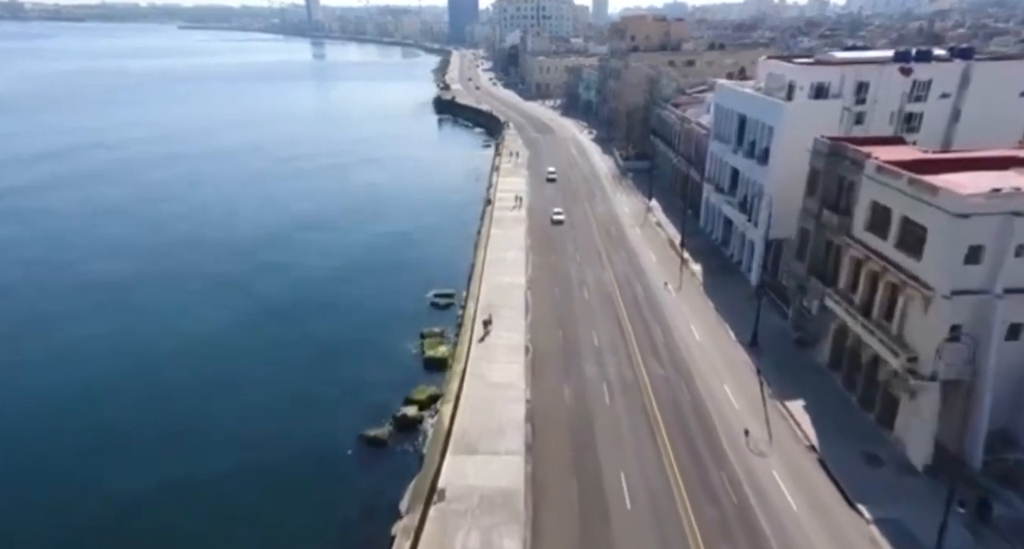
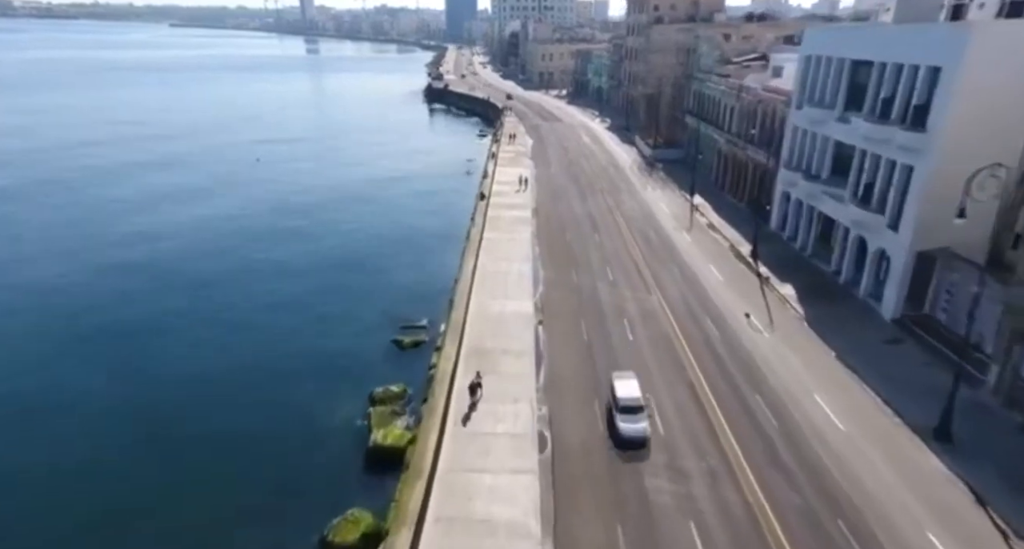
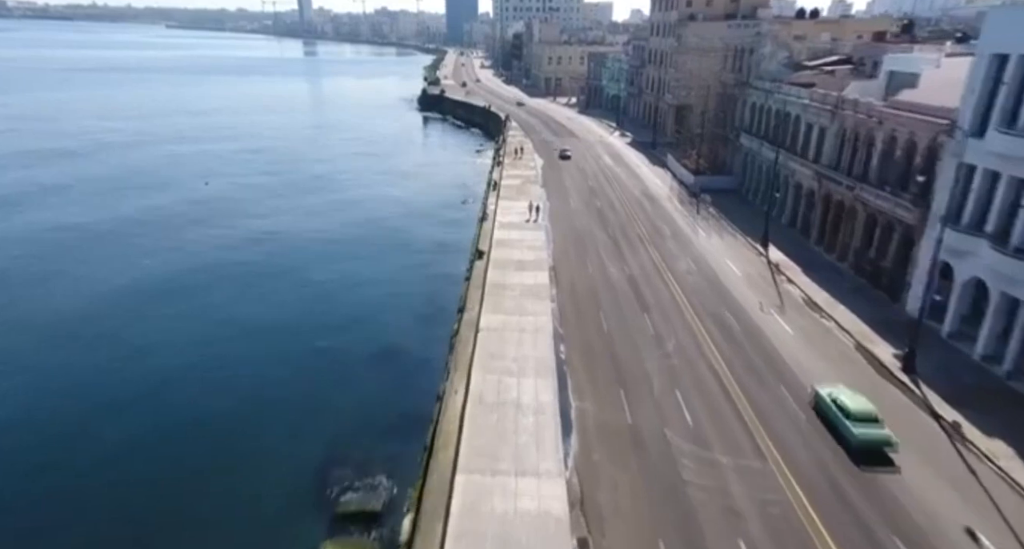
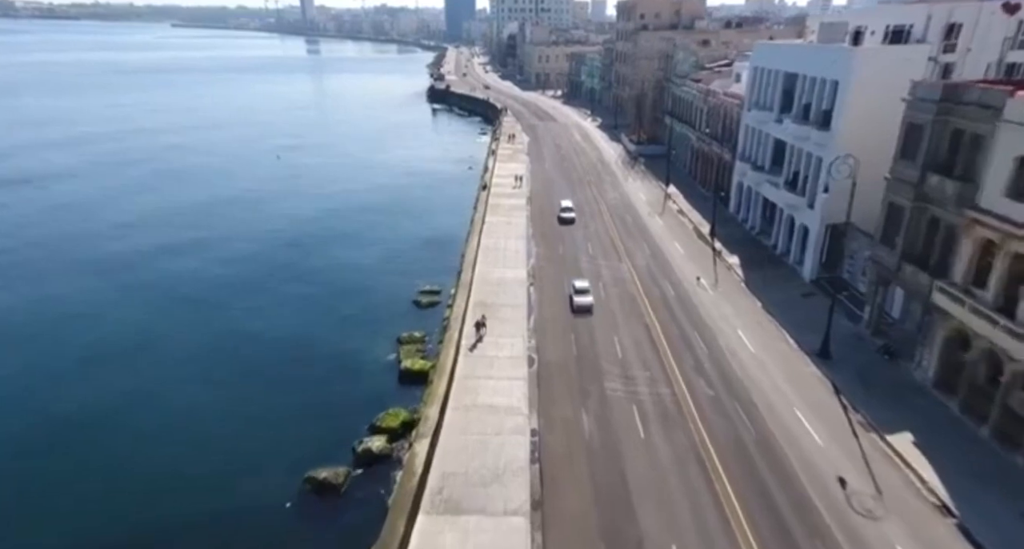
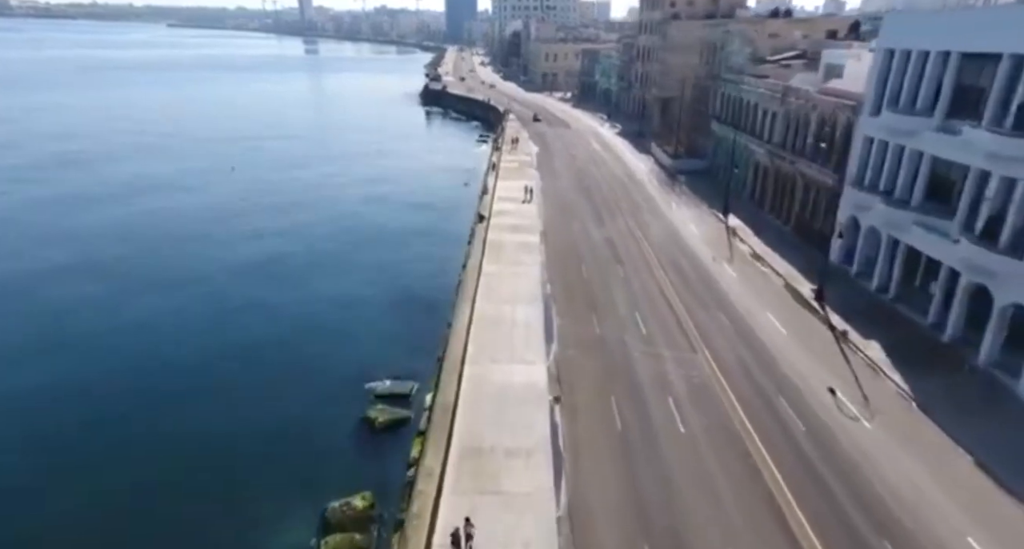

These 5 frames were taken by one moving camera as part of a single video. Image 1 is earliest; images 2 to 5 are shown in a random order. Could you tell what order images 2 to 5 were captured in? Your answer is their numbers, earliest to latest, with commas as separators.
4, 2, 5, 3
